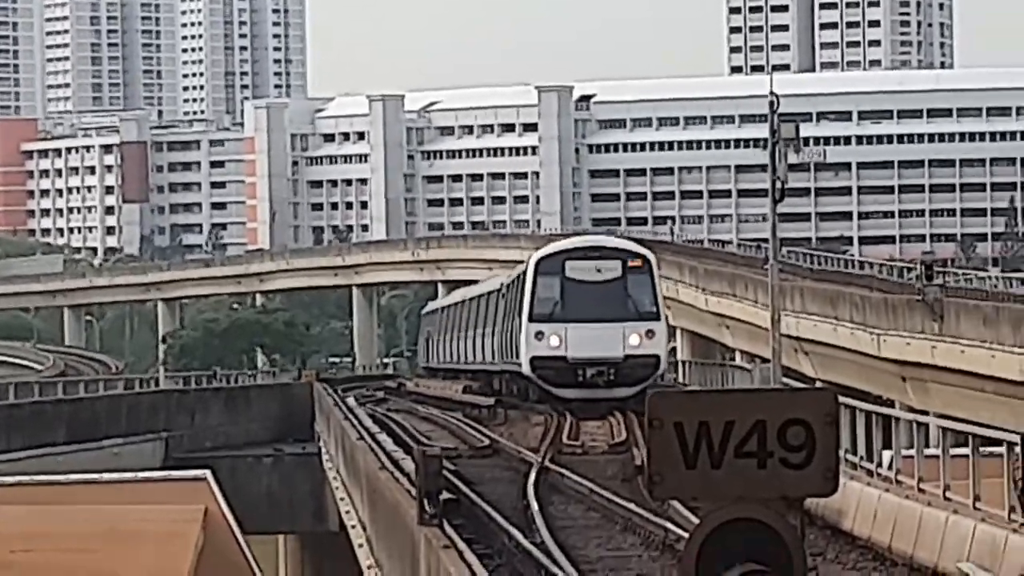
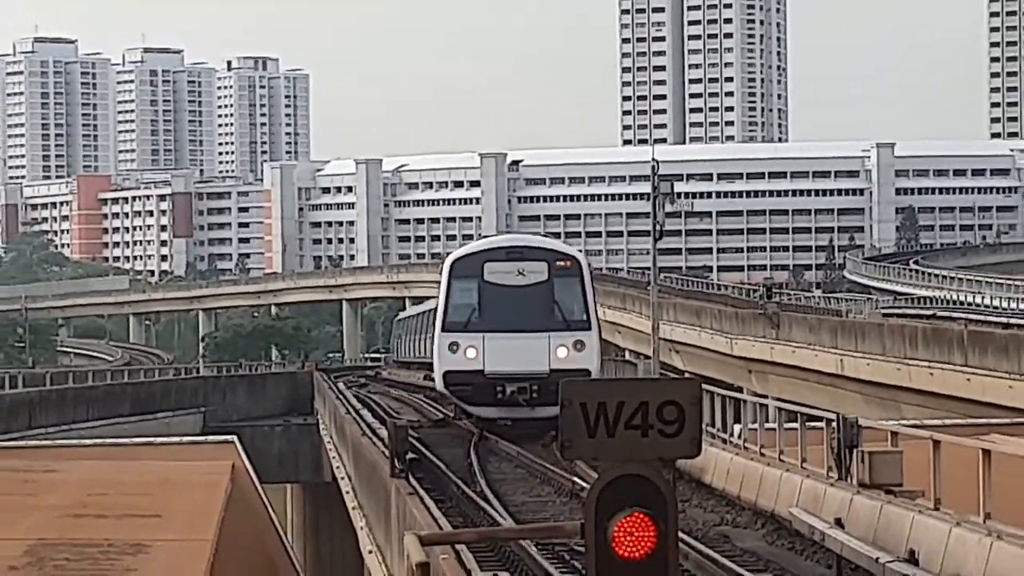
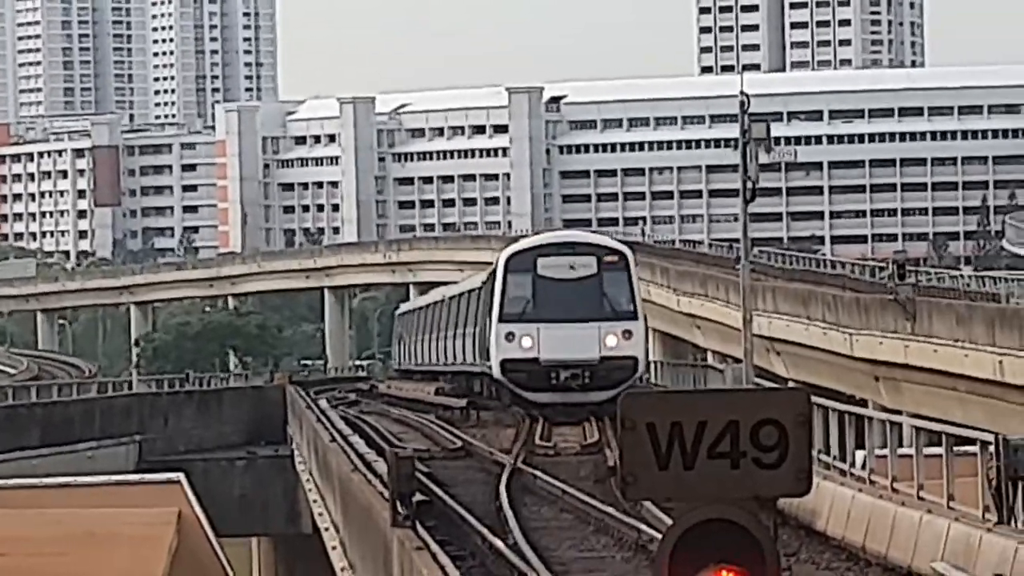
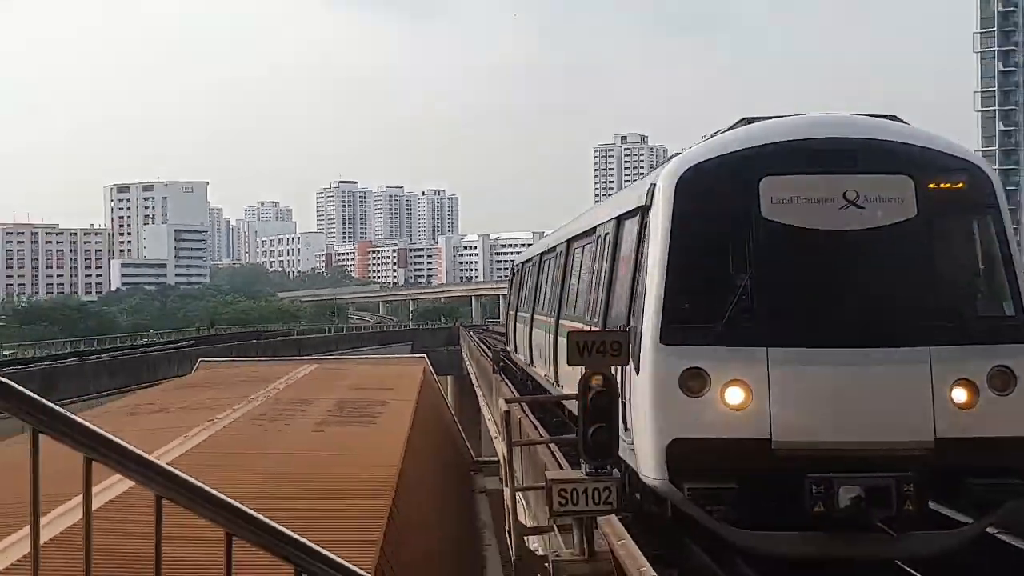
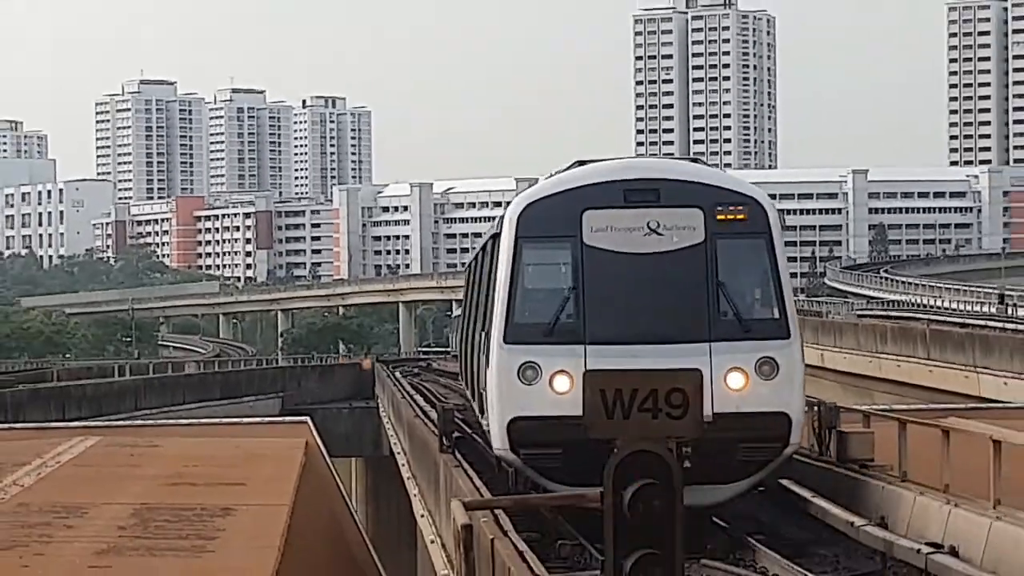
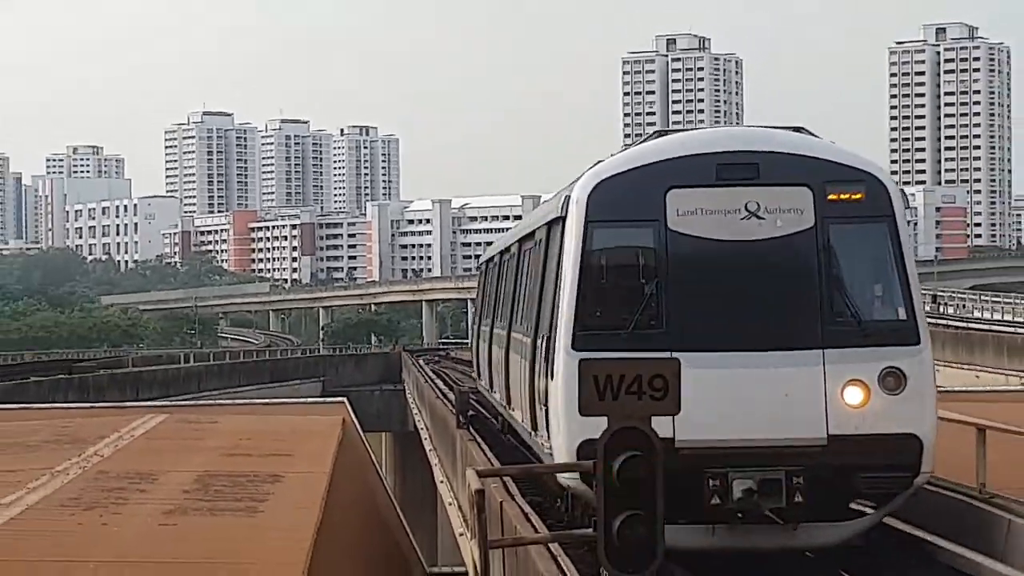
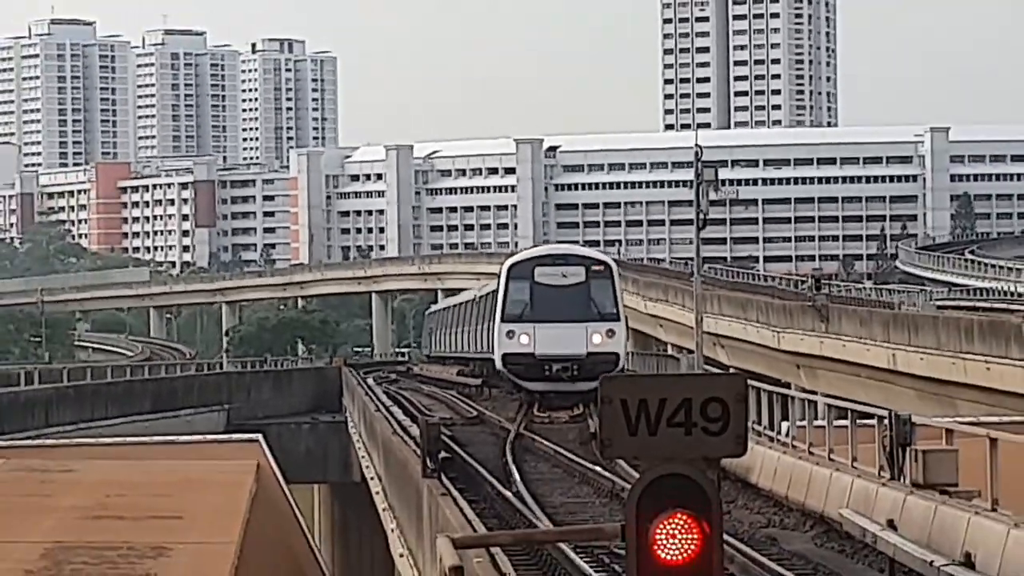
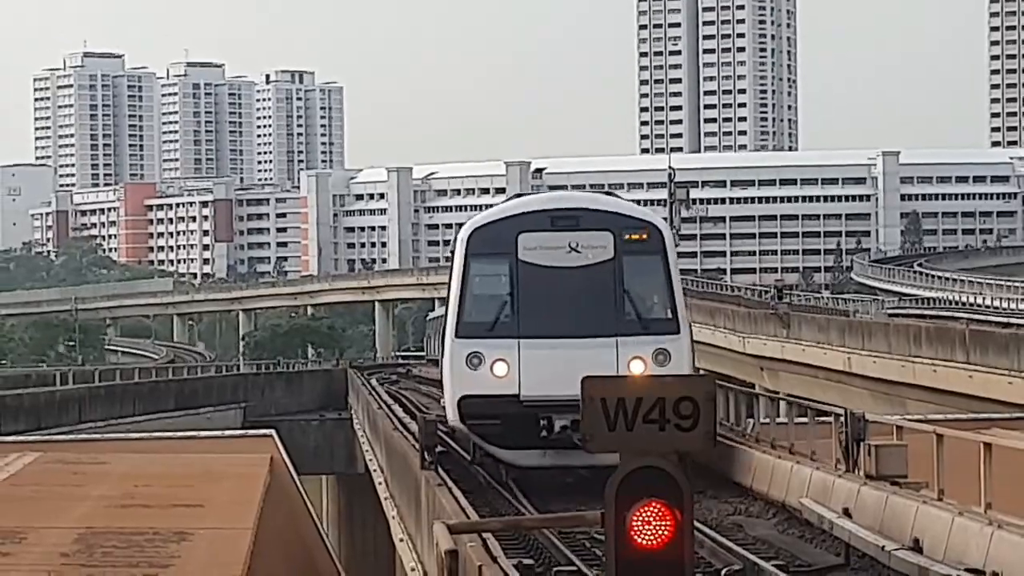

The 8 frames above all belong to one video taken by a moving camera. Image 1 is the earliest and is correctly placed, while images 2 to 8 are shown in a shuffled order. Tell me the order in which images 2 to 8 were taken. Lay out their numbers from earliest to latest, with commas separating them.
3, 7, 2, 8, 5, 6, 4
